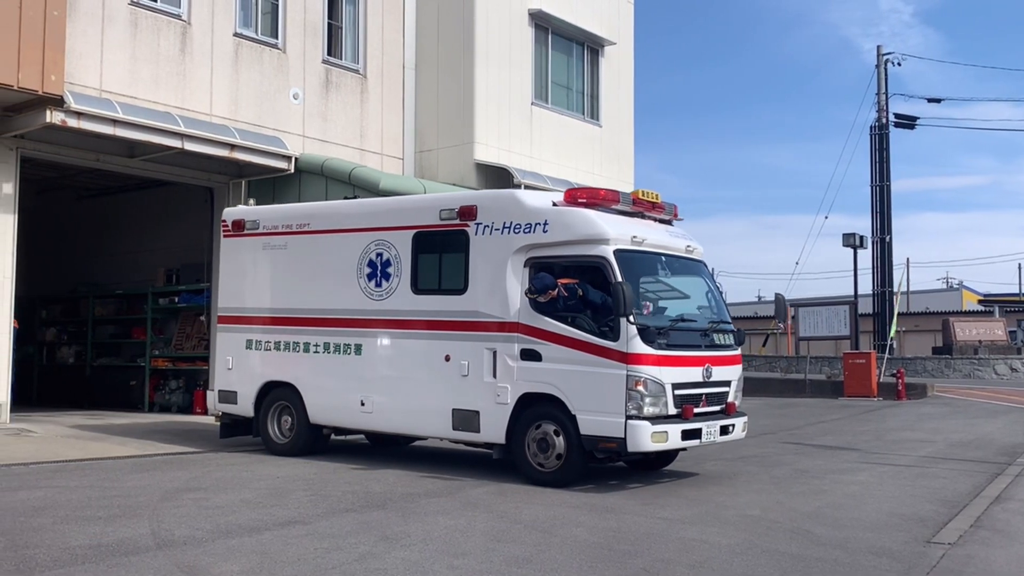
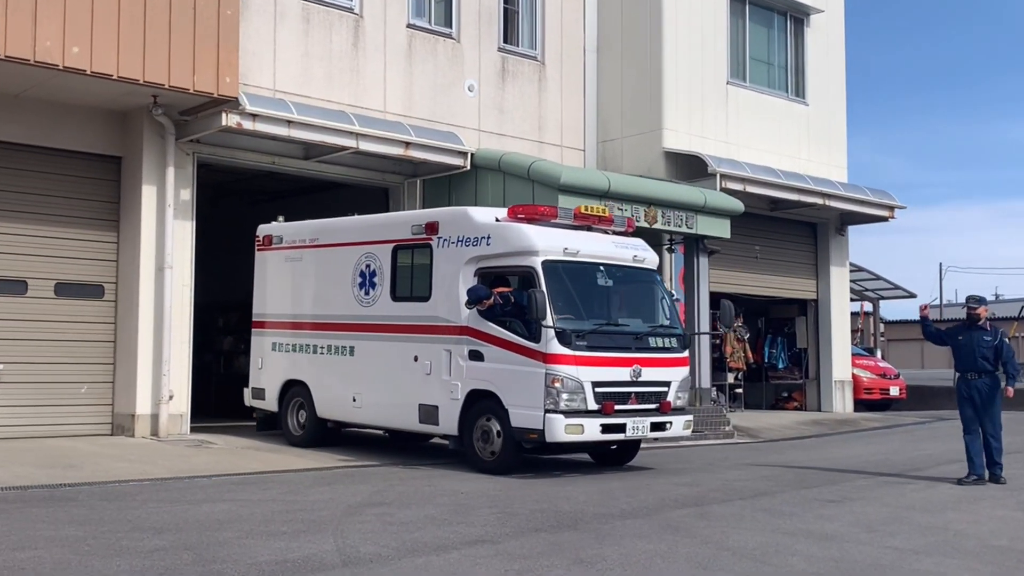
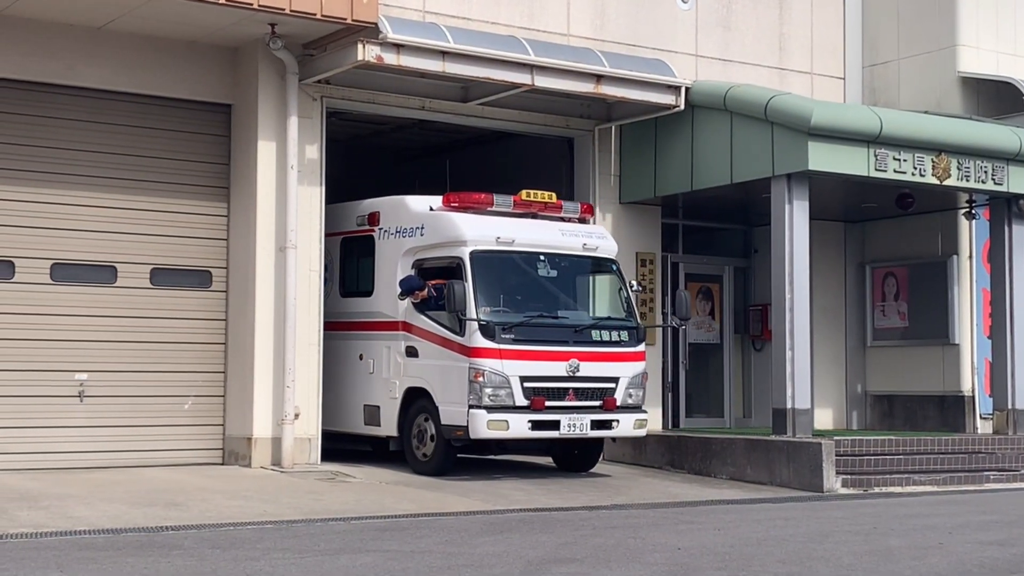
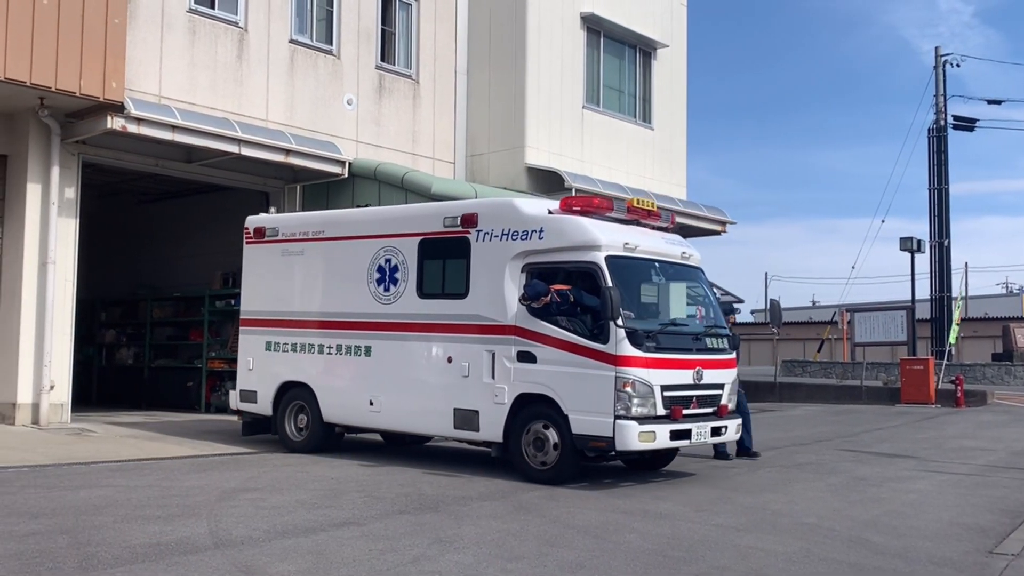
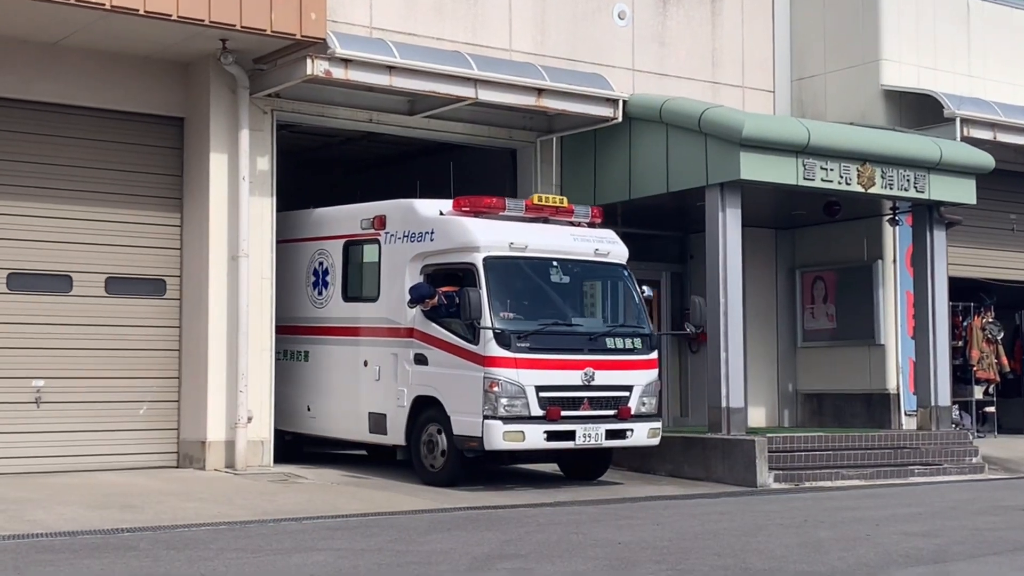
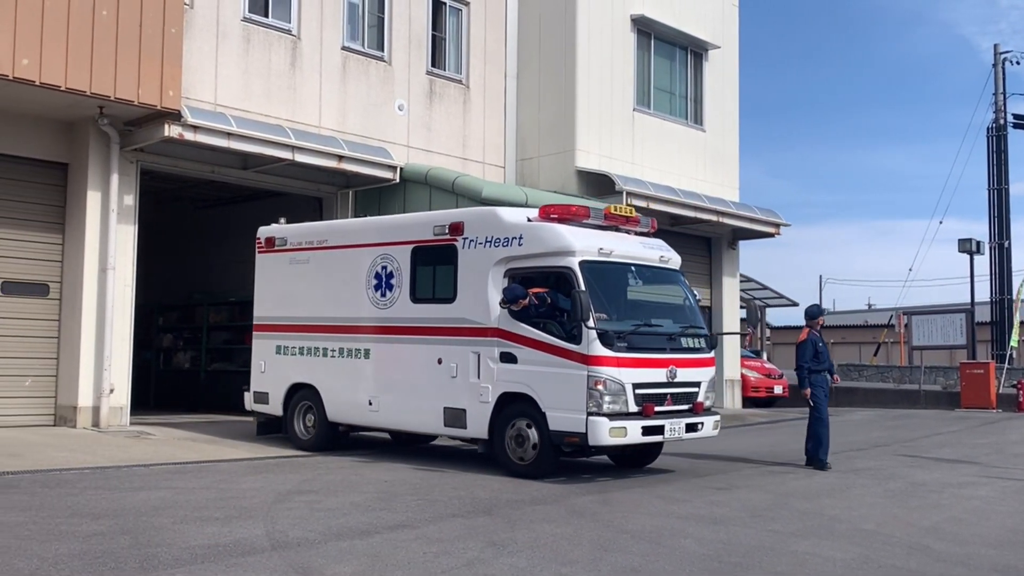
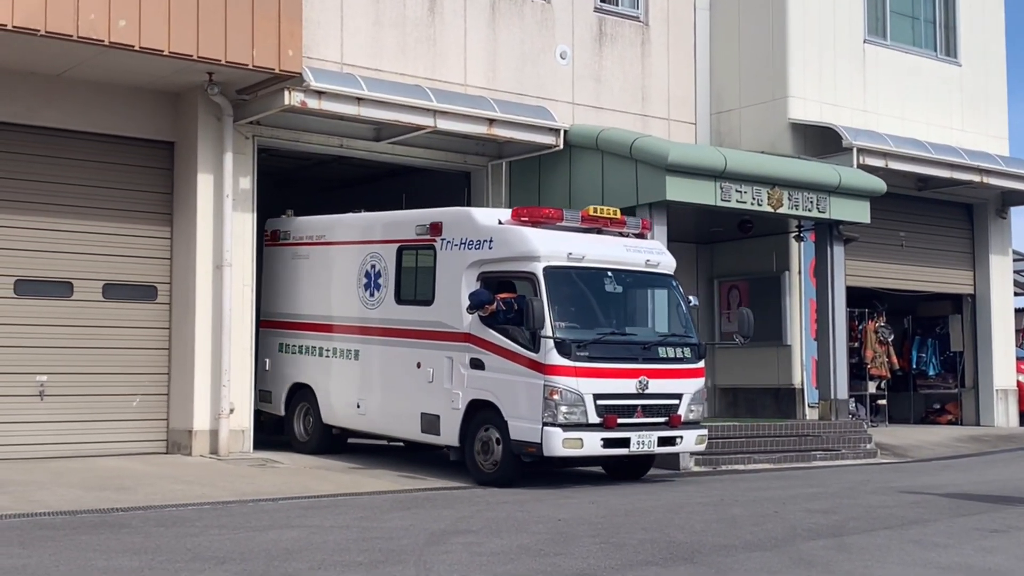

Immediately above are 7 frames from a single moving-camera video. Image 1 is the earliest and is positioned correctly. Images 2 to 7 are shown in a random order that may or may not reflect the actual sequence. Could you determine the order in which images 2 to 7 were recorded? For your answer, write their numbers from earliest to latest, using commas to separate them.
4, 6, 2, 7, 5, 3
